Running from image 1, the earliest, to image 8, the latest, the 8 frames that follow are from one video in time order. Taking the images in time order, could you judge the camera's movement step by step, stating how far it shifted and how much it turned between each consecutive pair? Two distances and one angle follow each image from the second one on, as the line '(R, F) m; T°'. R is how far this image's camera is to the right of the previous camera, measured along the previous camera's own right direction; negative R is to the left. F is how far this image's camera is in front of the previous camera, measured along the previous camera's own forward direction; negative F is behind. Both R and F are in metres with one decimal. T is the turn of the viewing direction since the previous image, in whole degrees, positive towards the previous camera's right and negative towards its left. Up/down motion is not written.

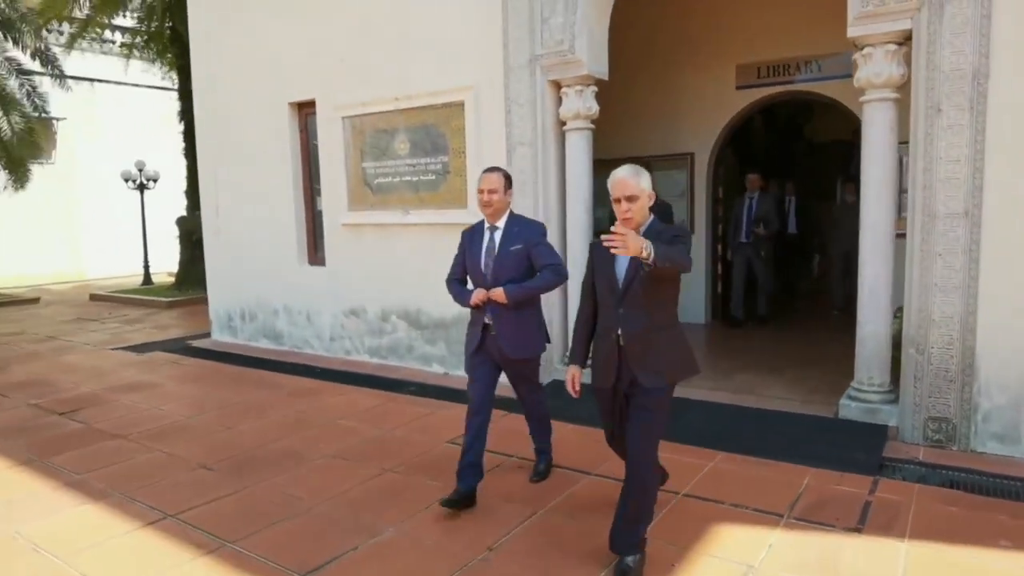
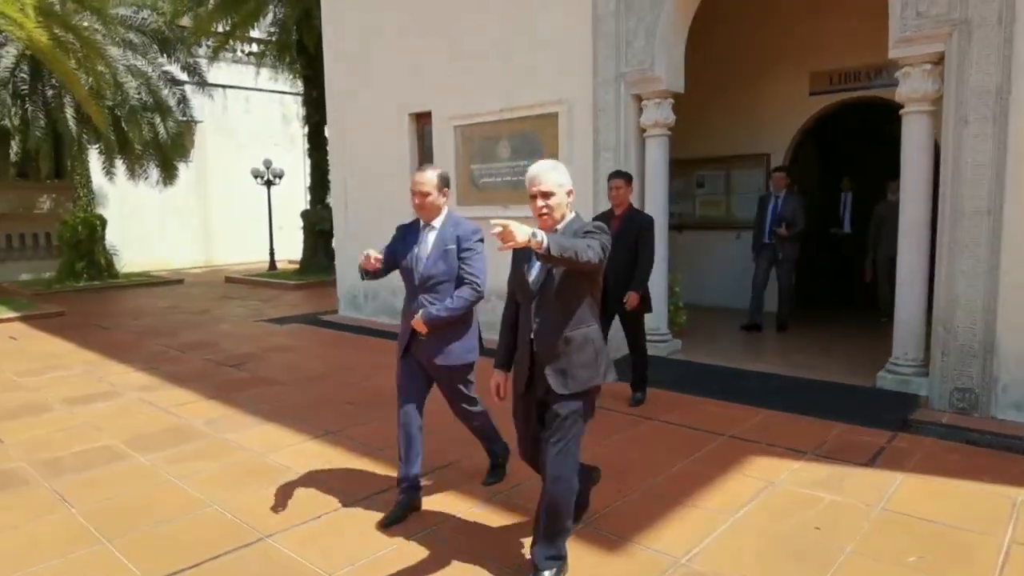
(+0.1, -1.0) m; -7°
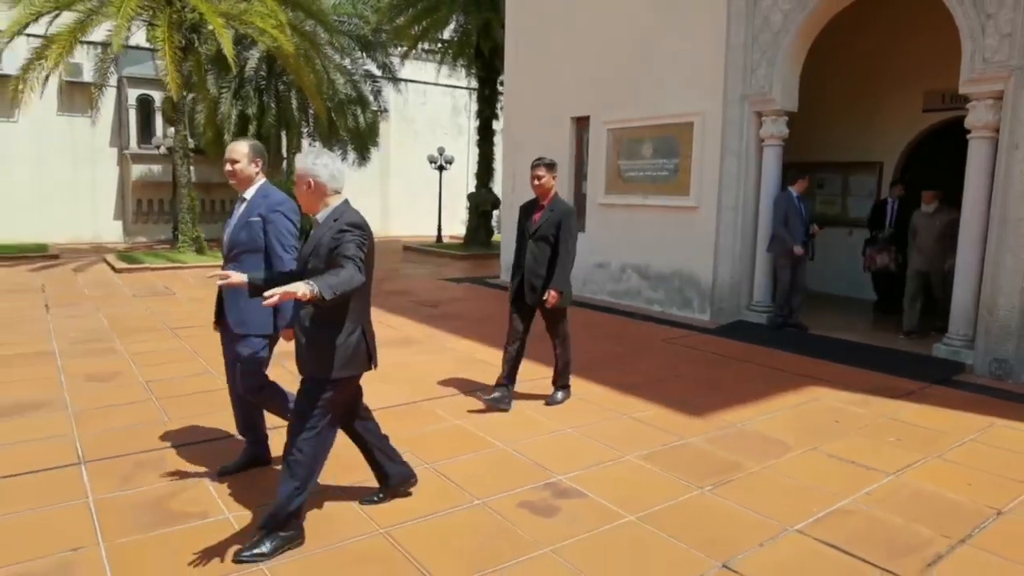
(+0.1, -1.9) m; -11°
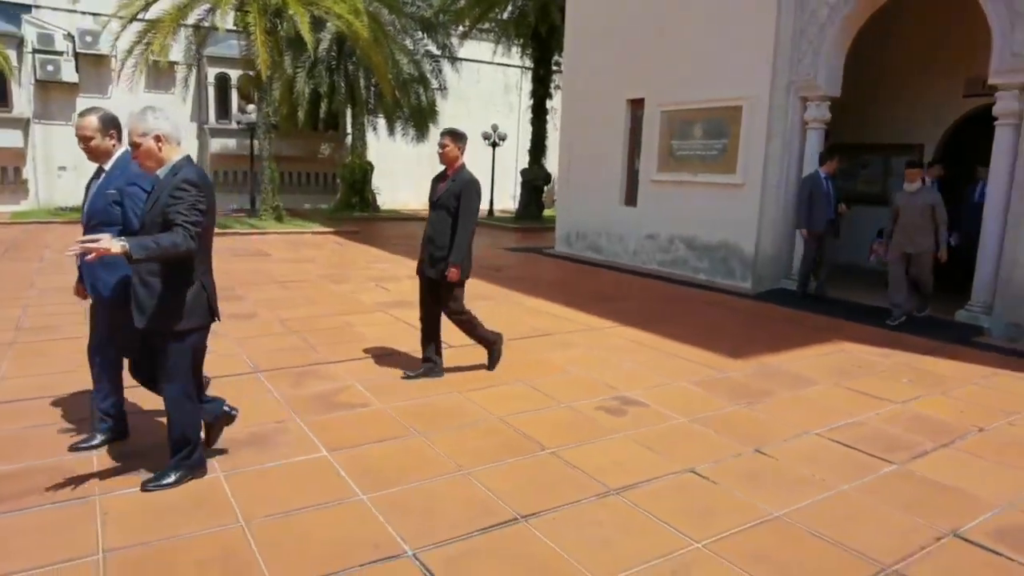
(-0.3, -1.0) m; -3°
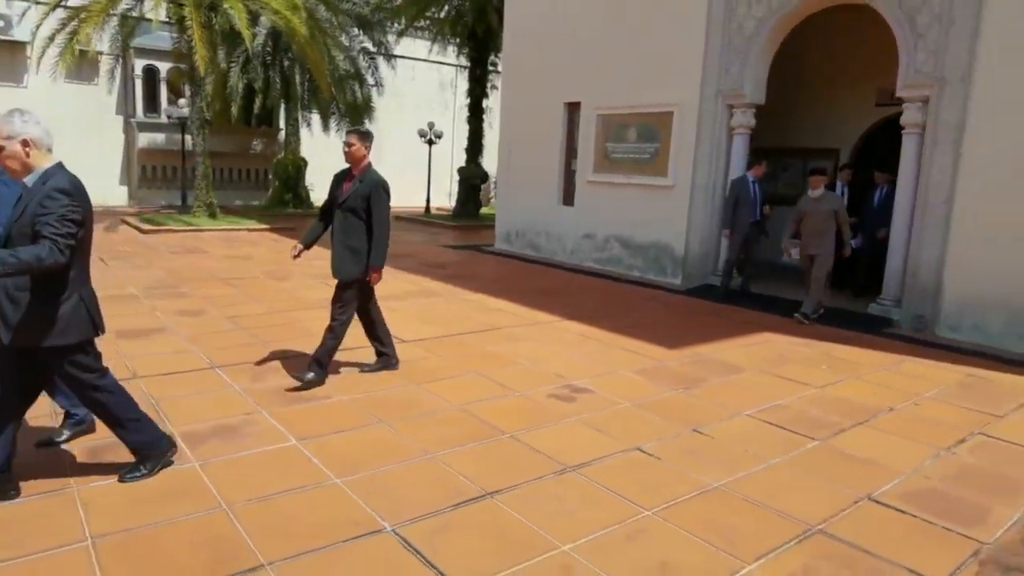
(-0.2, -0.3) m; +5°
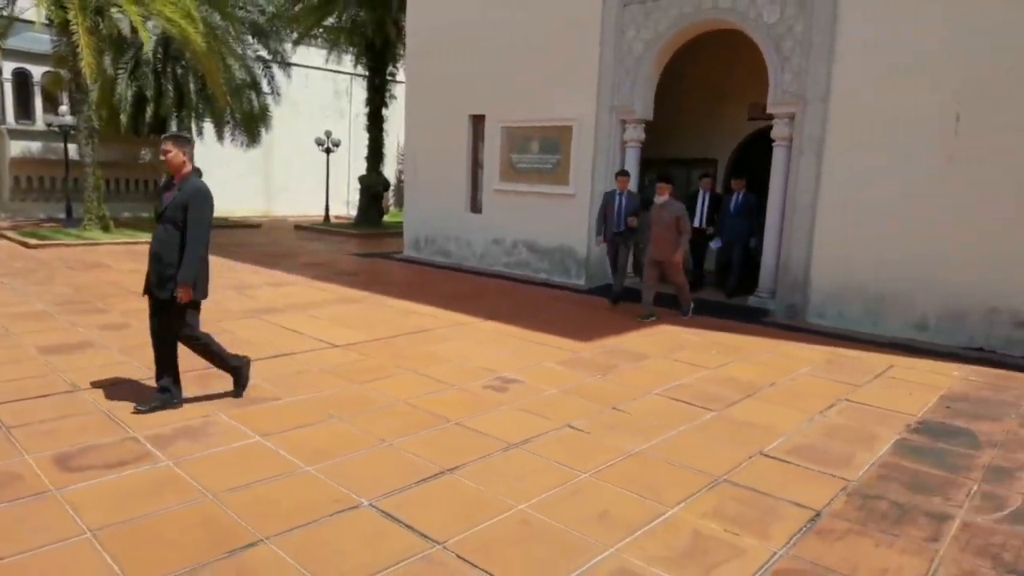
(-0.3, -0.5) m; +8°
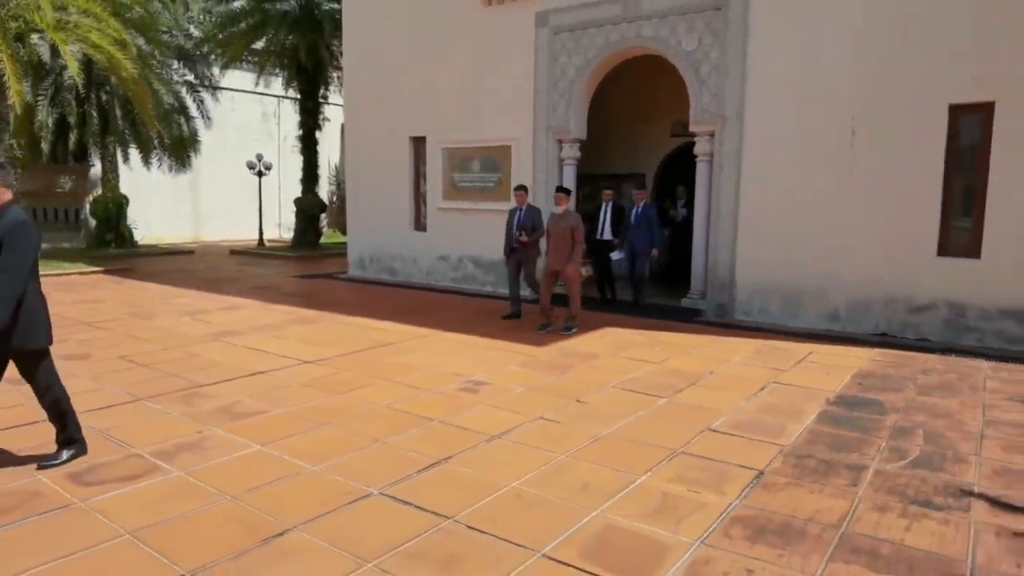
(-0.3, -0.5) m; +6°
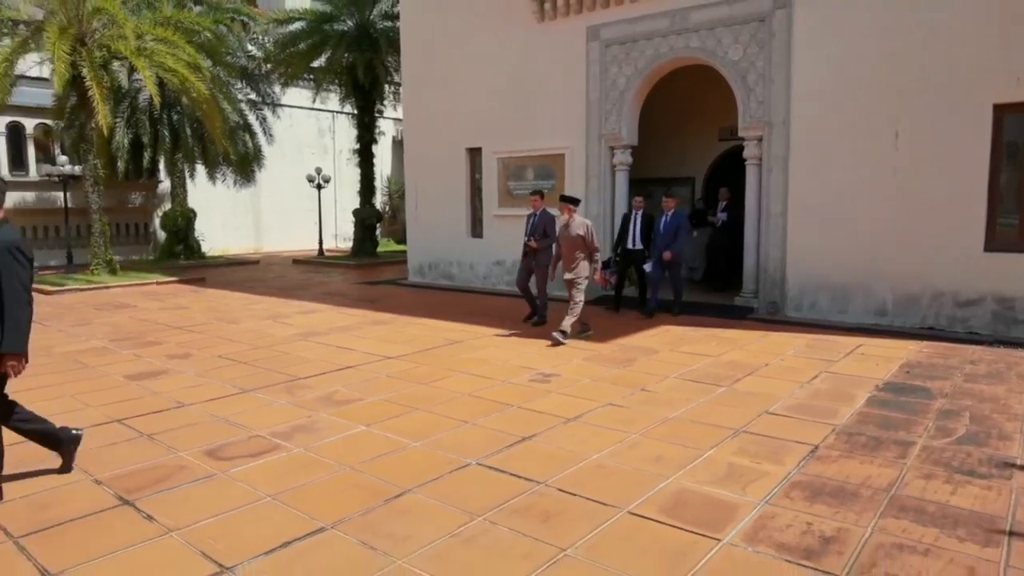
(-0.2, -0.5) m; -3°
